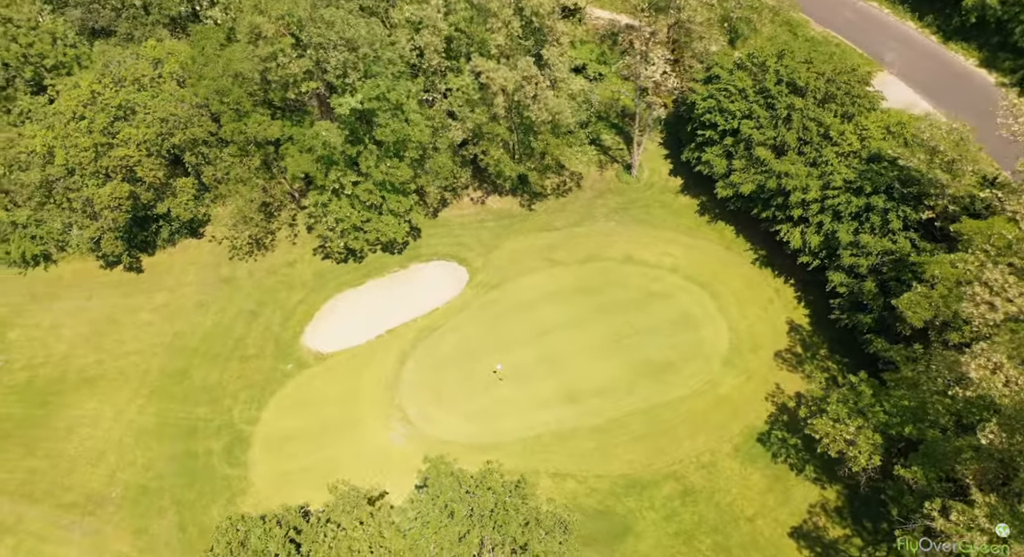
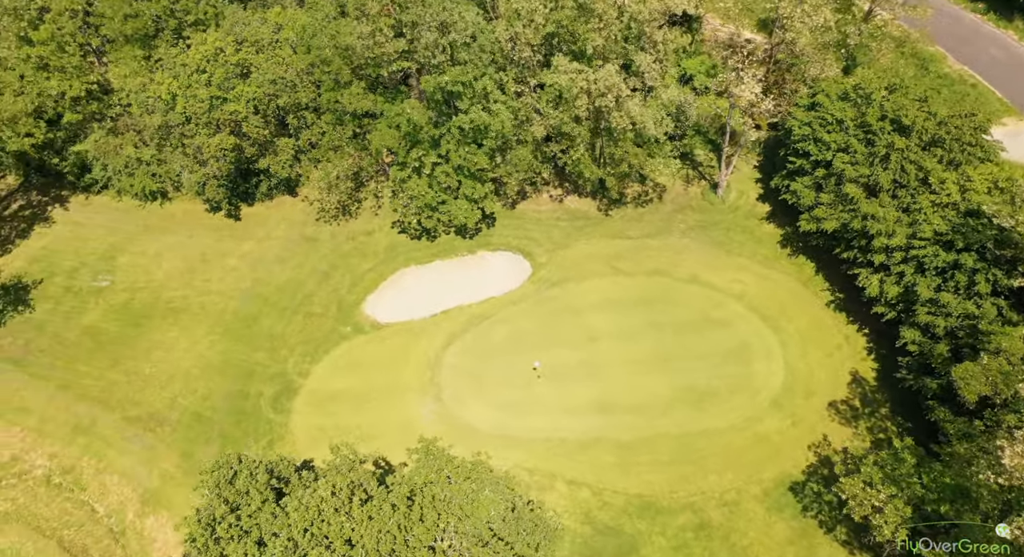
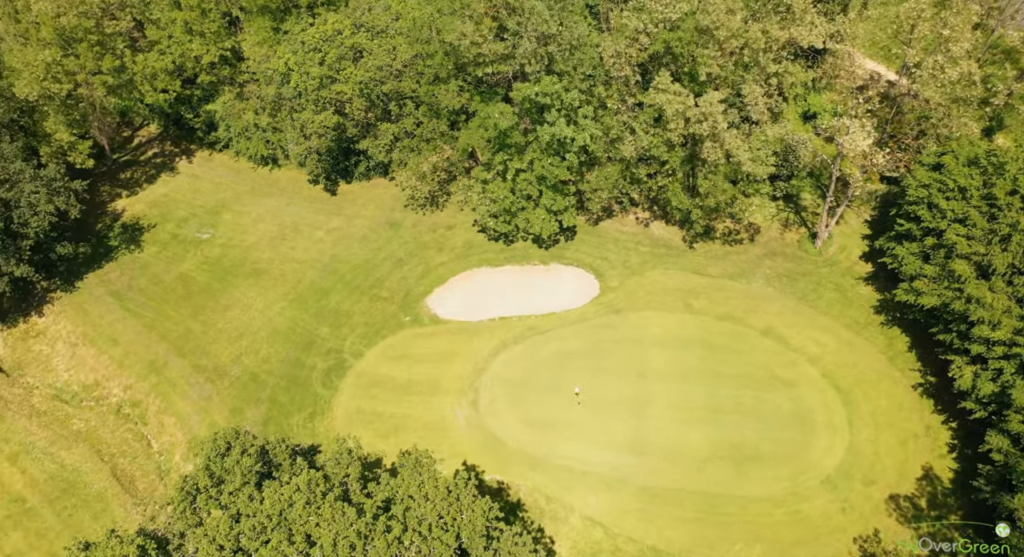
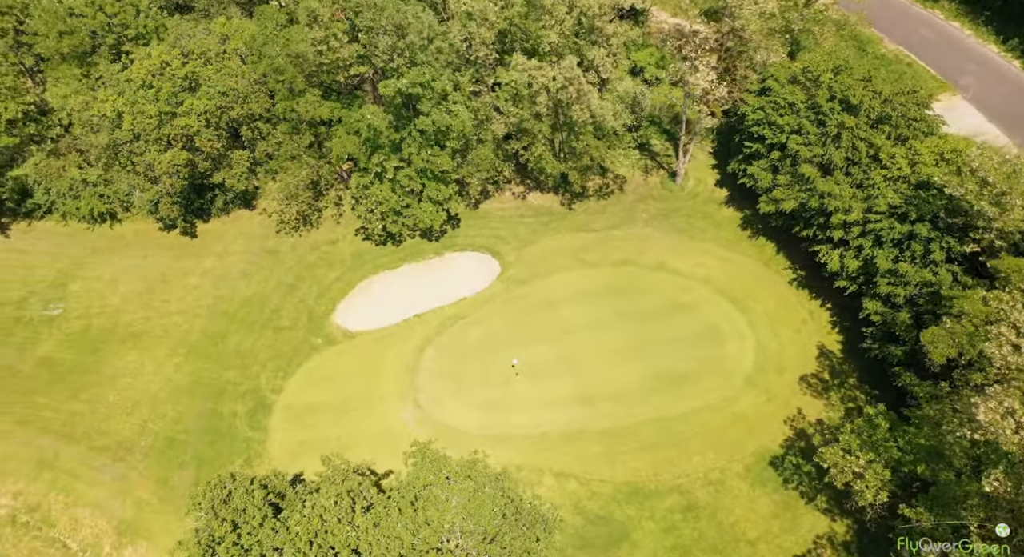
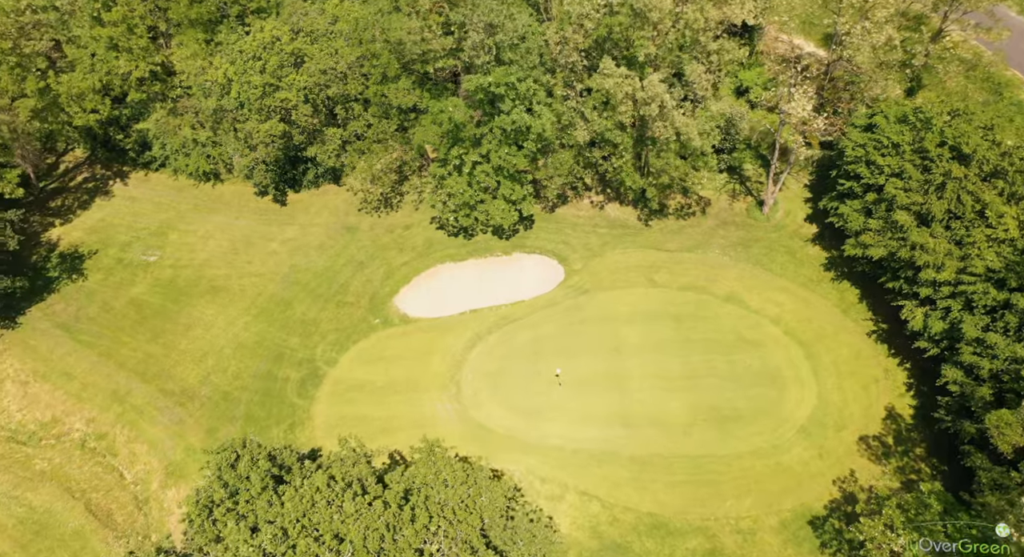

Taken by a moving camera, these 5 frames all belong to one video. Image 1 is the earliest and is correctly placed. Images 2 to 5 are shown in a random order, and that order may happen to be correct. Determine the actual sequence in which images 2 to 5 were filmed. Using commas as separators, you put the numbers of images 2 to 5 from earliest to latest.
4, 2, 5, 3
